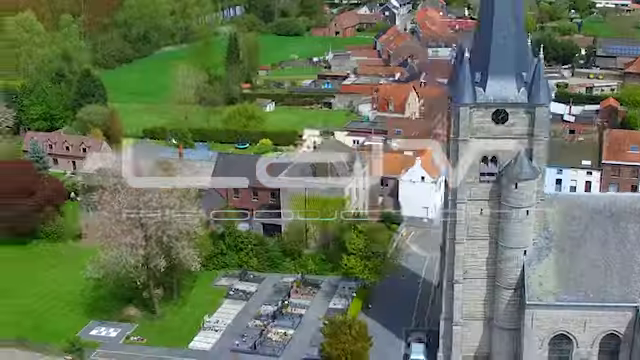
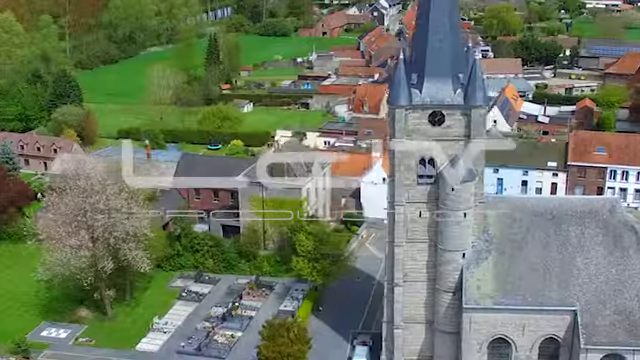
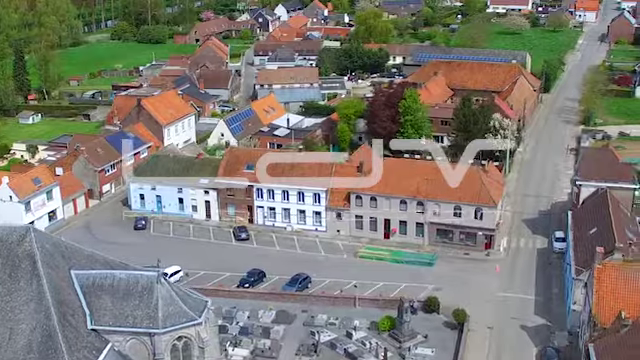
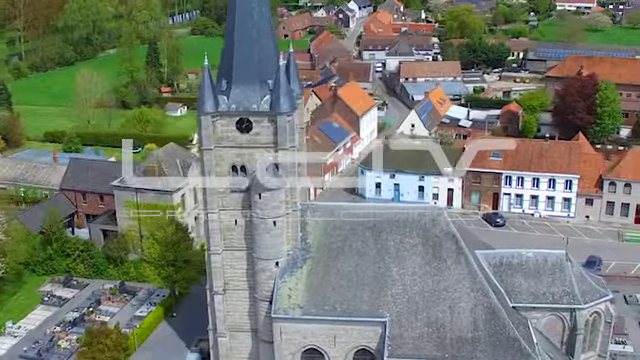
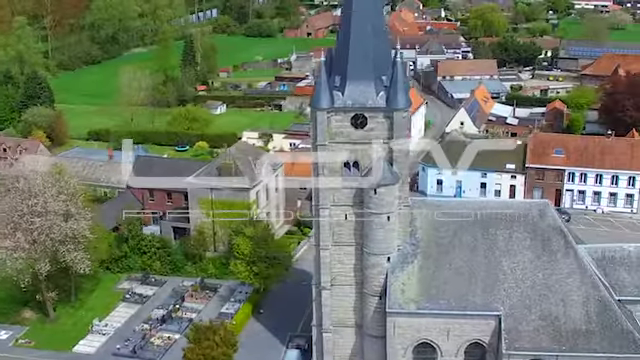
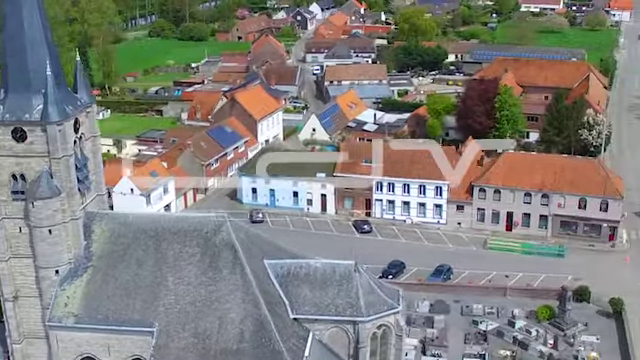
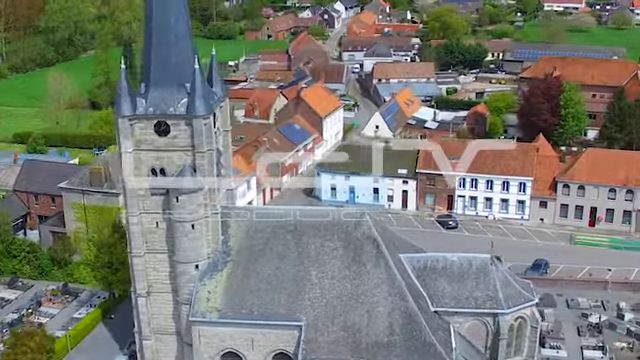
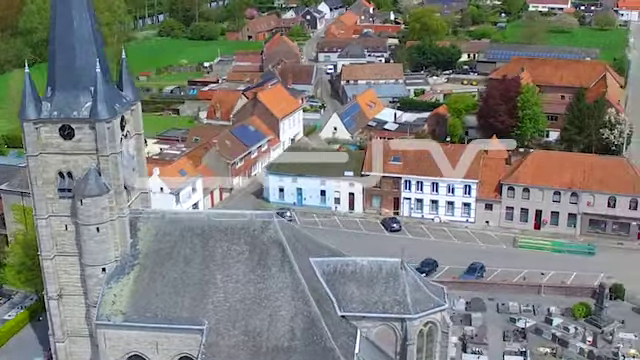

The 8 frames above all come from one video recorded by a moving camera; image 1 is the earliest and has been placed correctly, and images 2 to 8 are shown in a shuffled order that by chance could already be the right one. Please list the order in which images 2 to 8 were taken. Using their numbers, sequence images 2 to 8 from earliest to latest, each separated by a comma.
2, 5, 4, 7, 8, 6, 3
